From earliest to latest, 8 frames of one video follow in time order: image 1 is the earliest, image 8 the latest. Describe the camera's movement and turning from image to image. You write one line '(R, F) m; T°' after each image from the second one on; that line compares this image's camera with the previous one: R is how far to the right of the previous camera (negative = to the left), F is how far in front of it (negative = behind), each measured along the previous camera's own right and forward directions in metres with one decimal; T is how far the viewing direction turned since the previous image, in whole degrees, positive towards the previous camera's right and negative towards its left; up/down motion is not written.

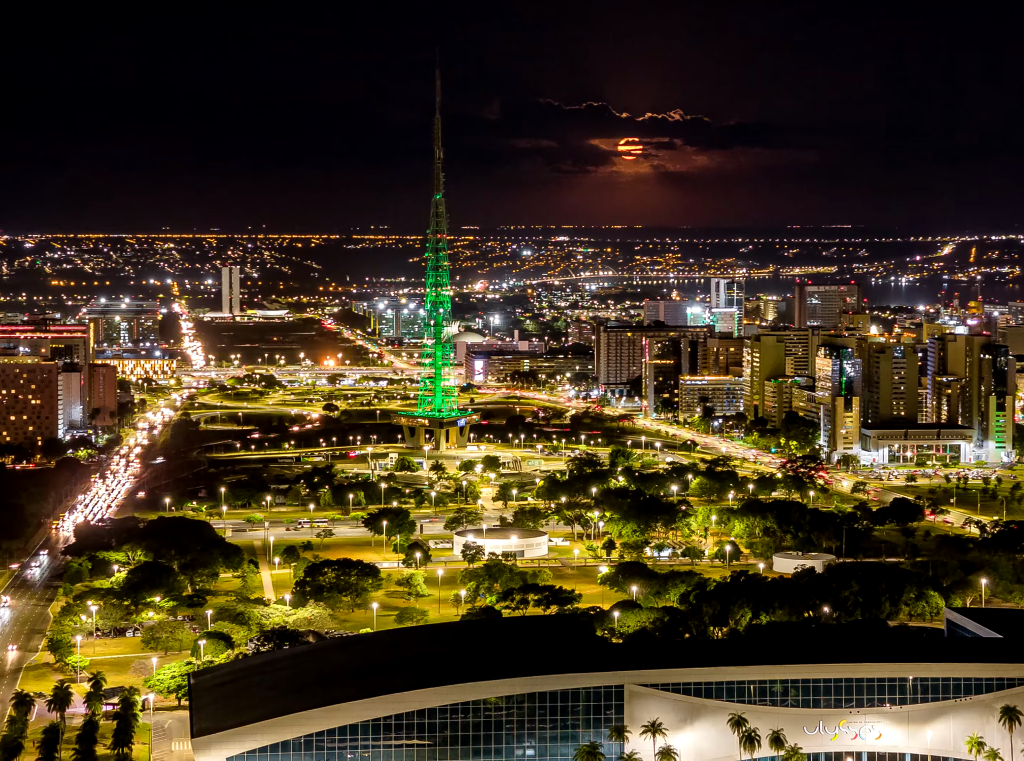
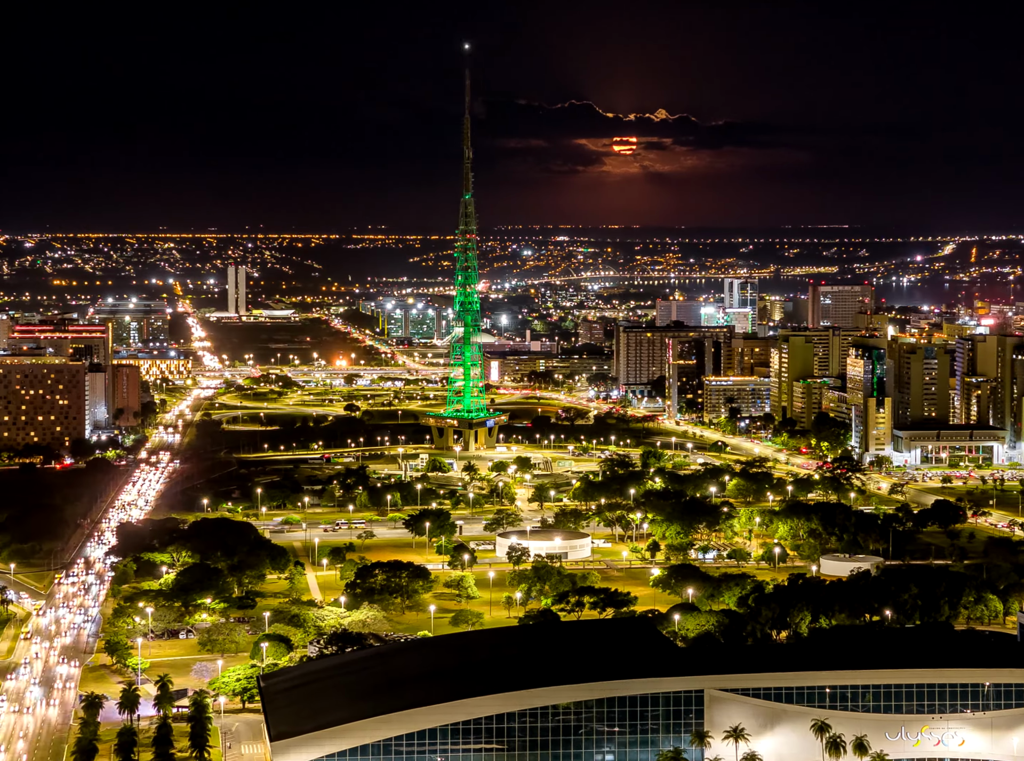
(-0.9, +0.1) m; 0°
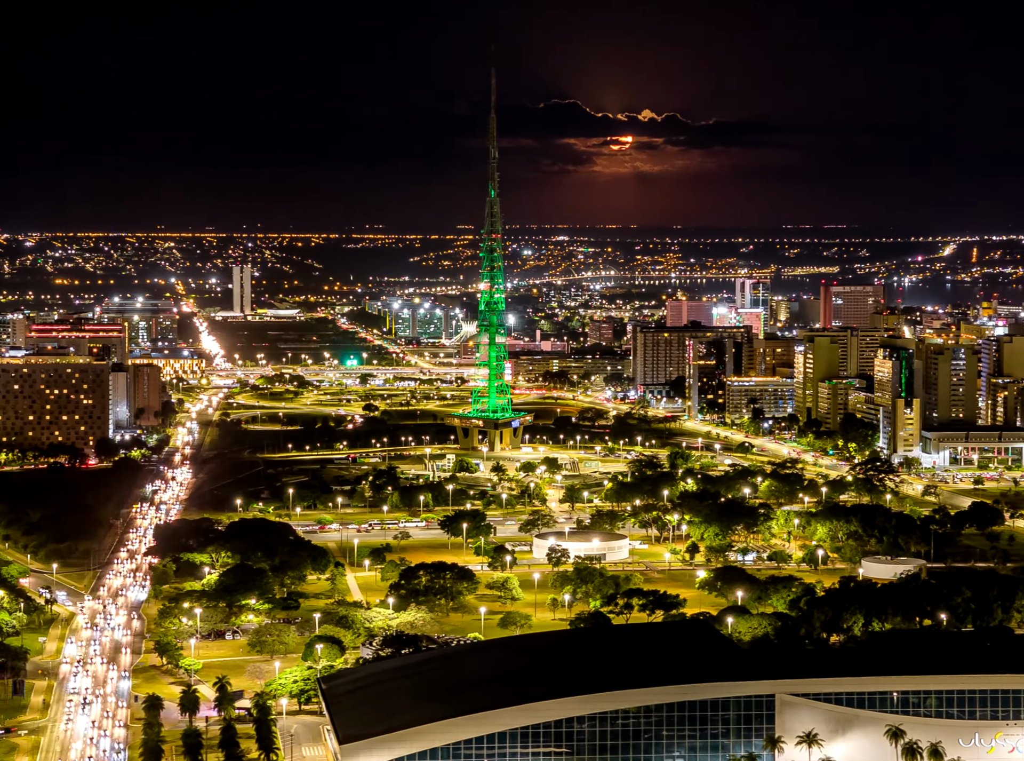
(-0.8, +0.1) m; 0°
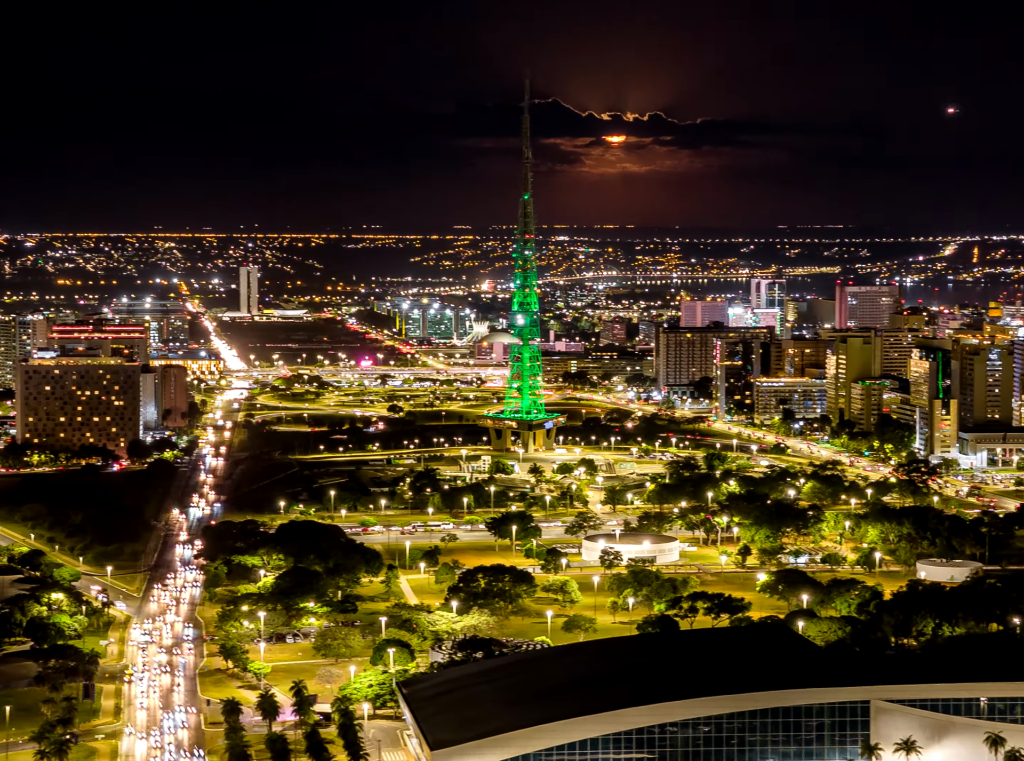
(-1.0, +0.1) m; -1°
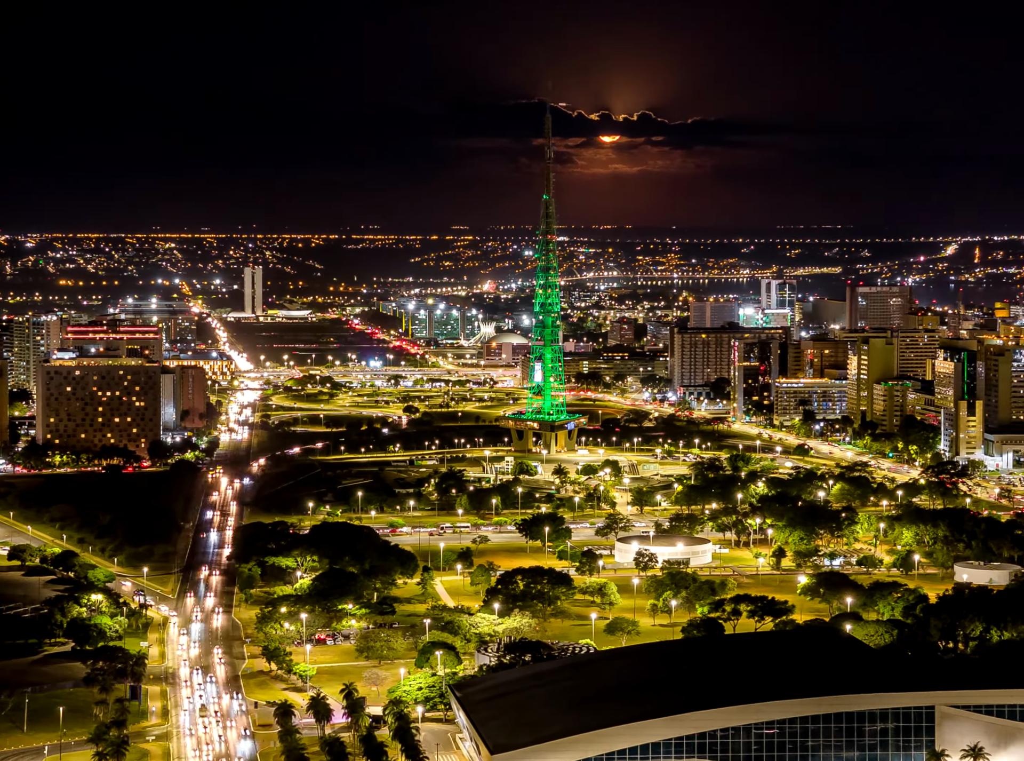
(-0.7, +0.1) m; 0°
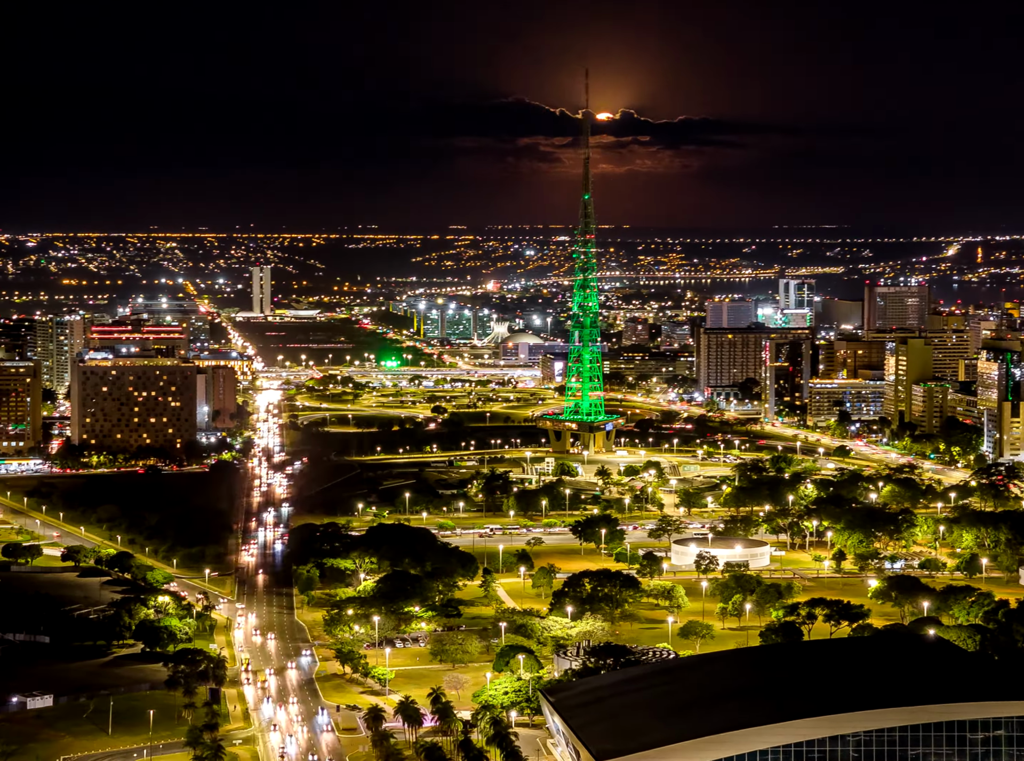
(-1.2, +0.2) m; -1°
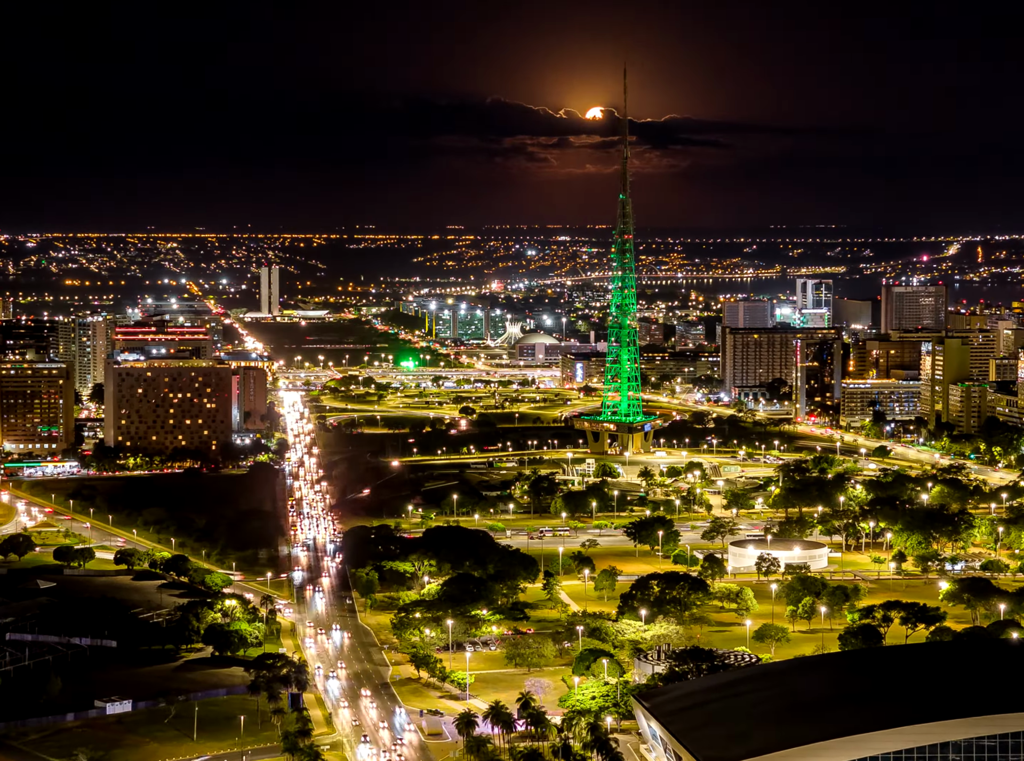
(-1.2, +0.1) m; -1°
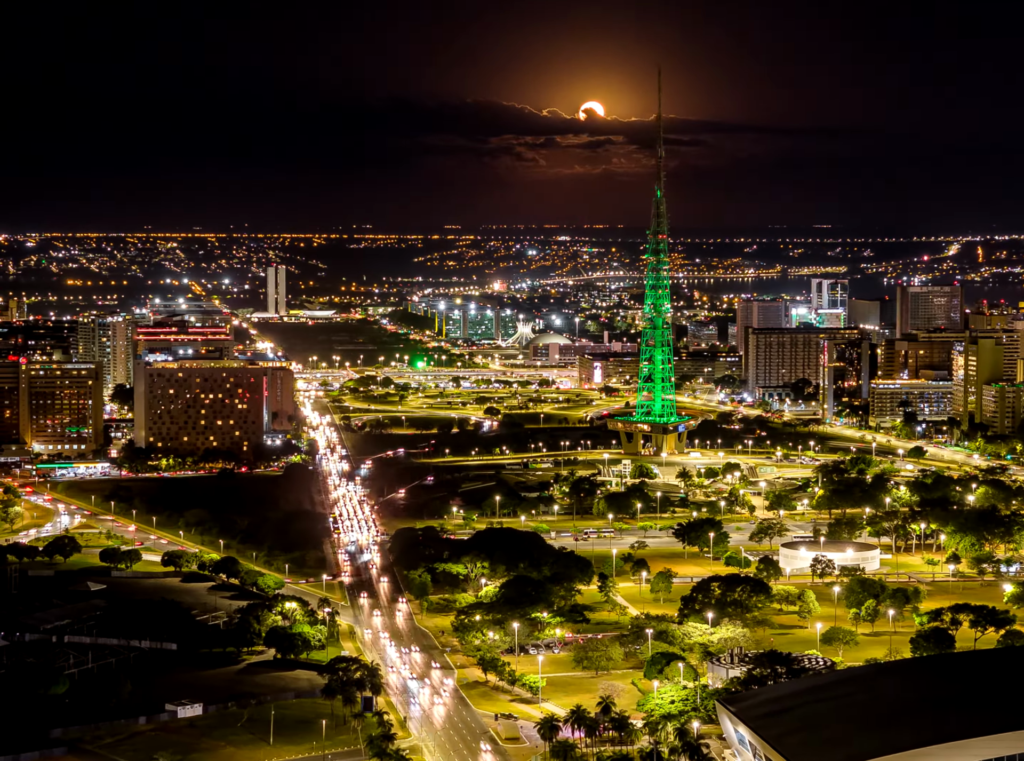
(-1.0, +0.1) m; -1°
